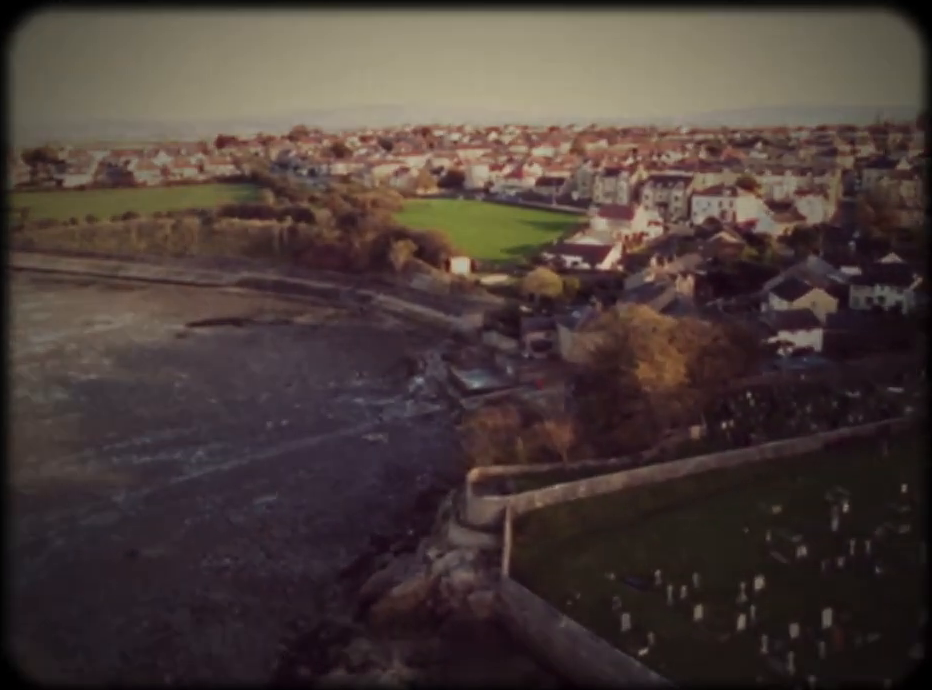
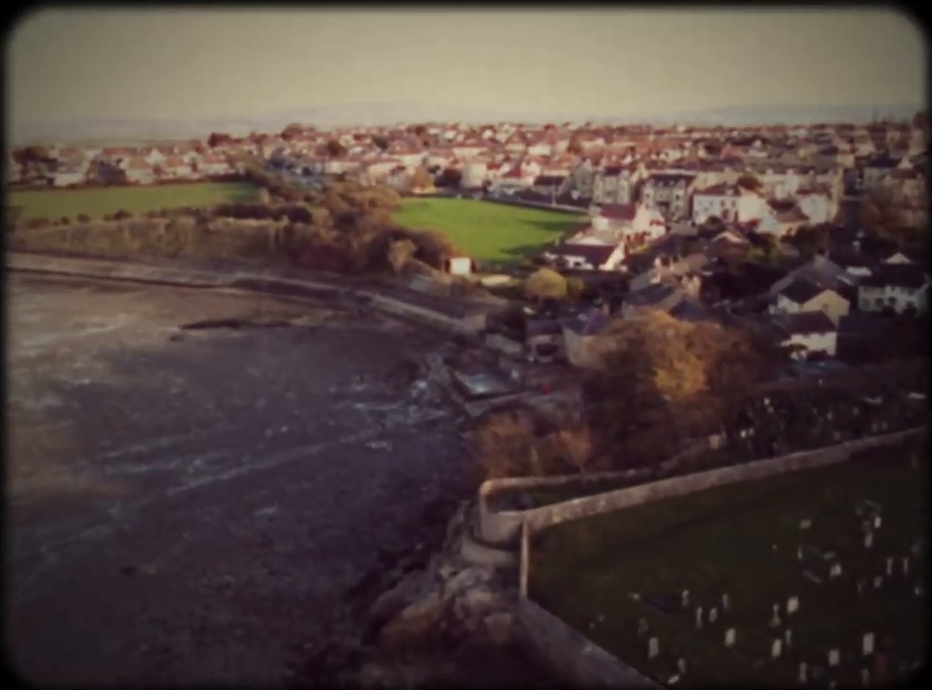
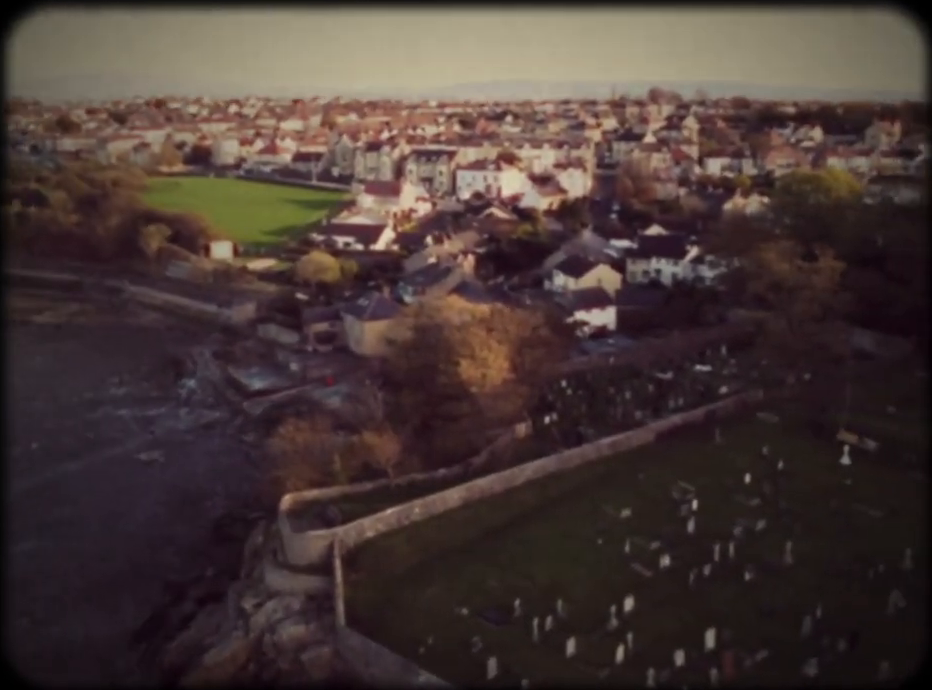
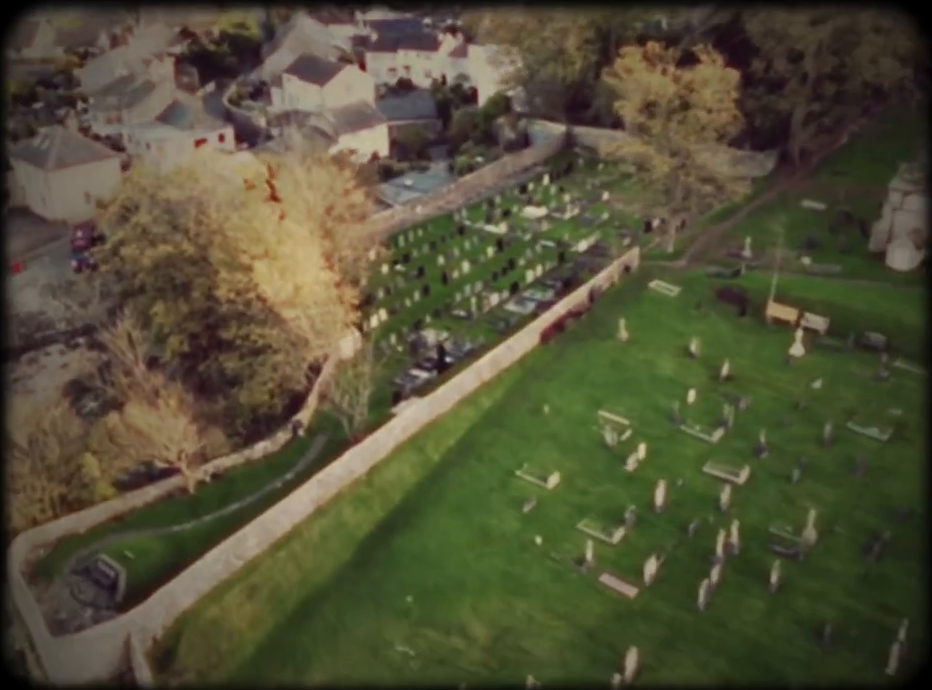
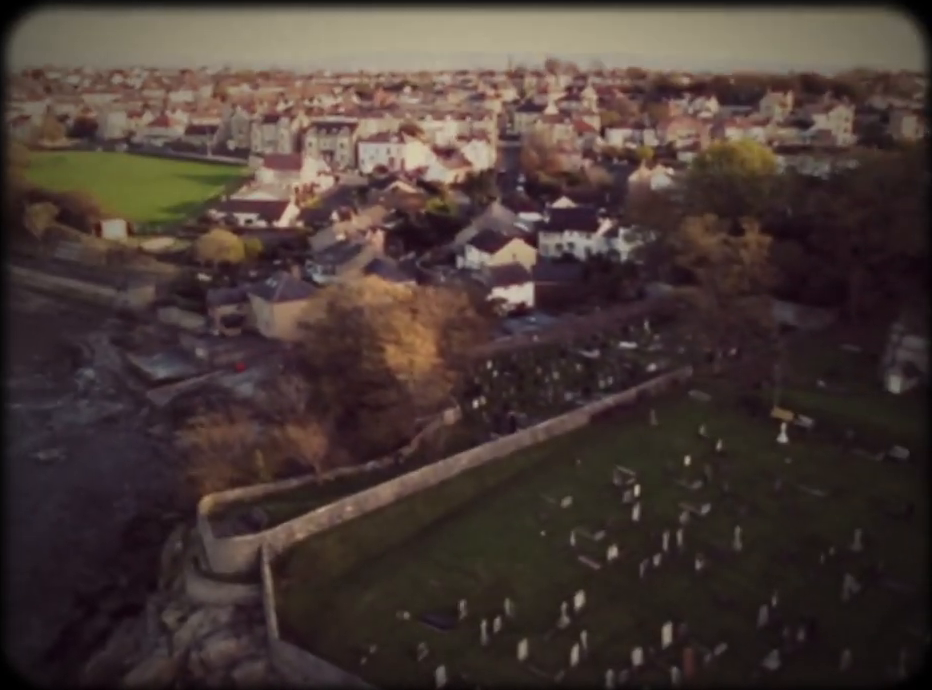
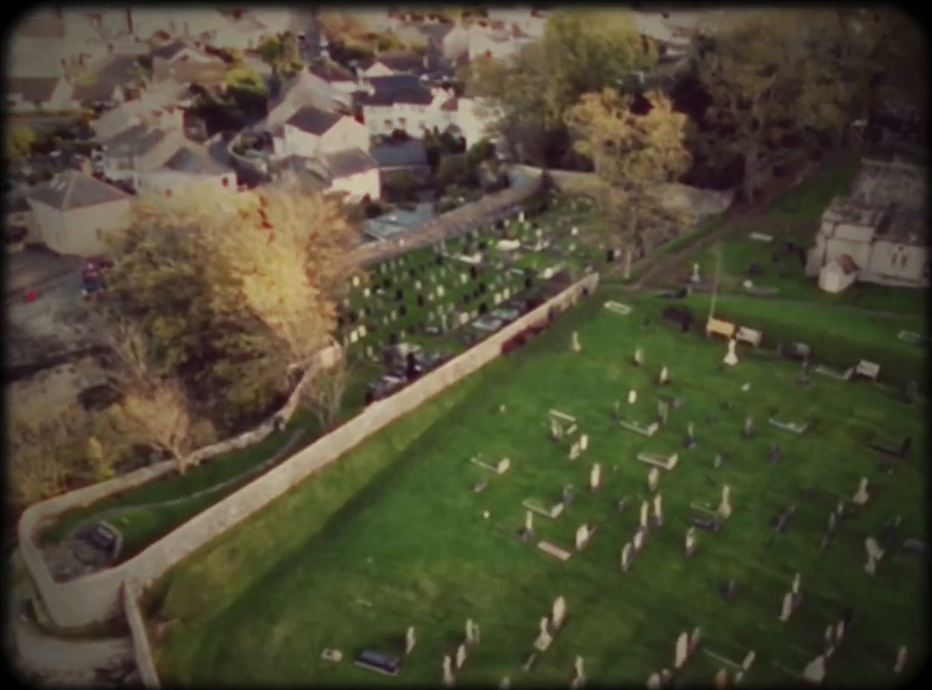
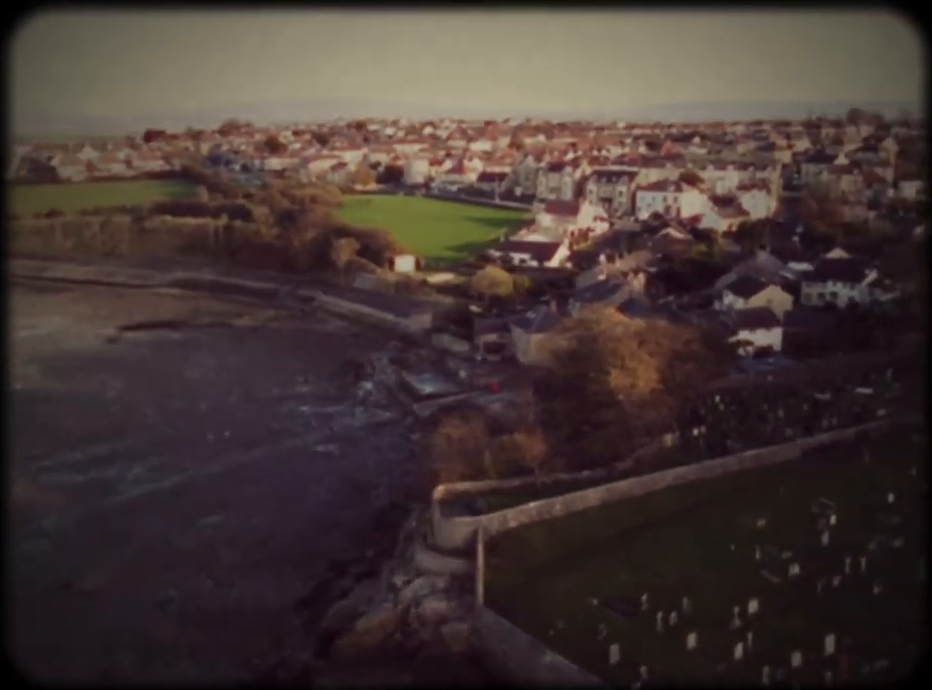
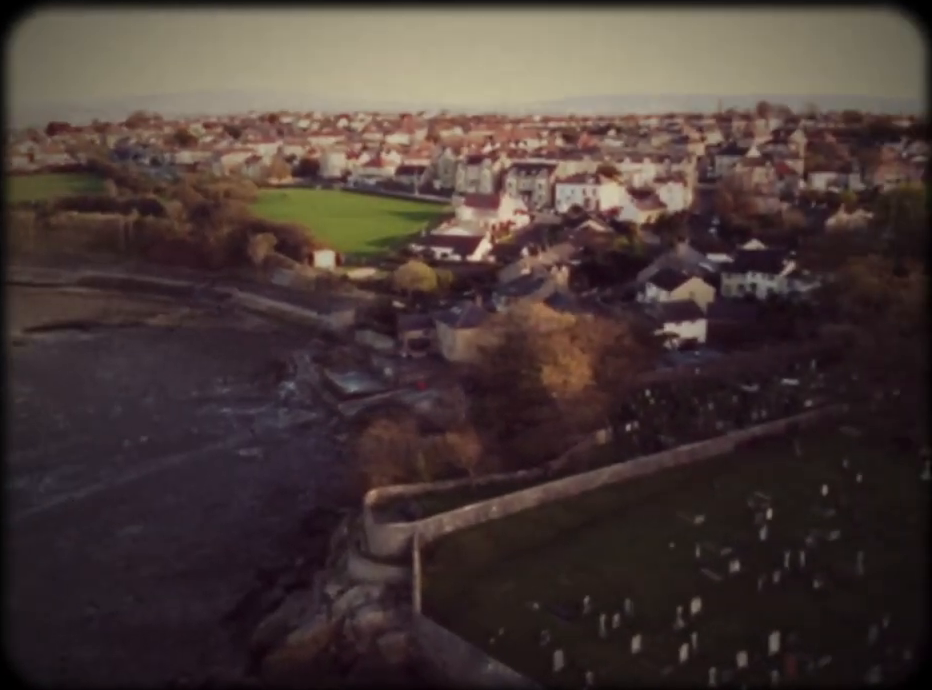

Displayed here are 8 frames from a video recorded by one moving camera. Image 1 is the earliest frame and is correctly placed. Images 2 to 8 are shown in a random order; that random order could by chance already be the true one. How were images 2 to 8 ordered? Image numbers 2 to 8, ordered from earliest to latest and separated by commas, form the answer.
2, 7, 8, 3, 5, 6, 4
